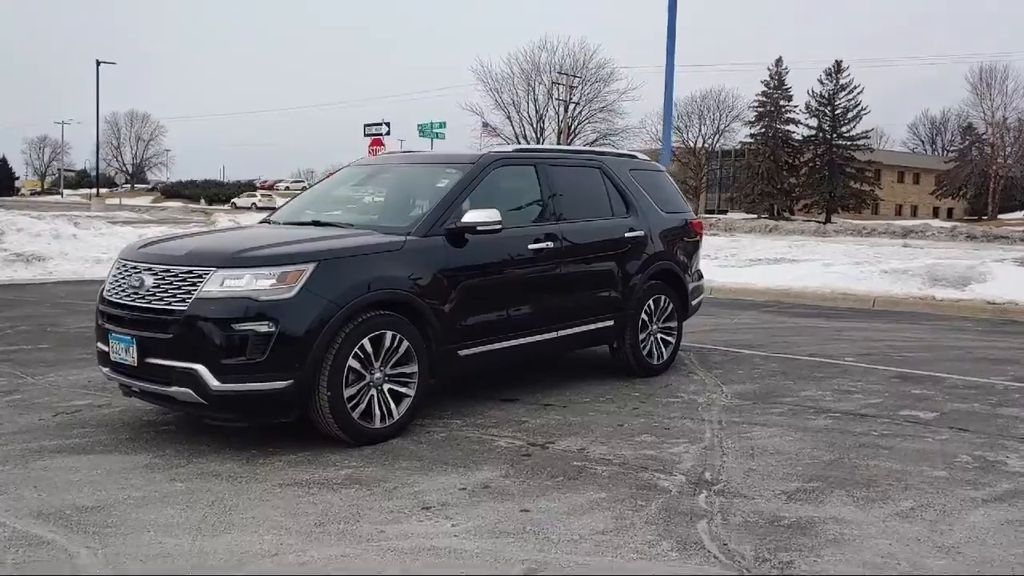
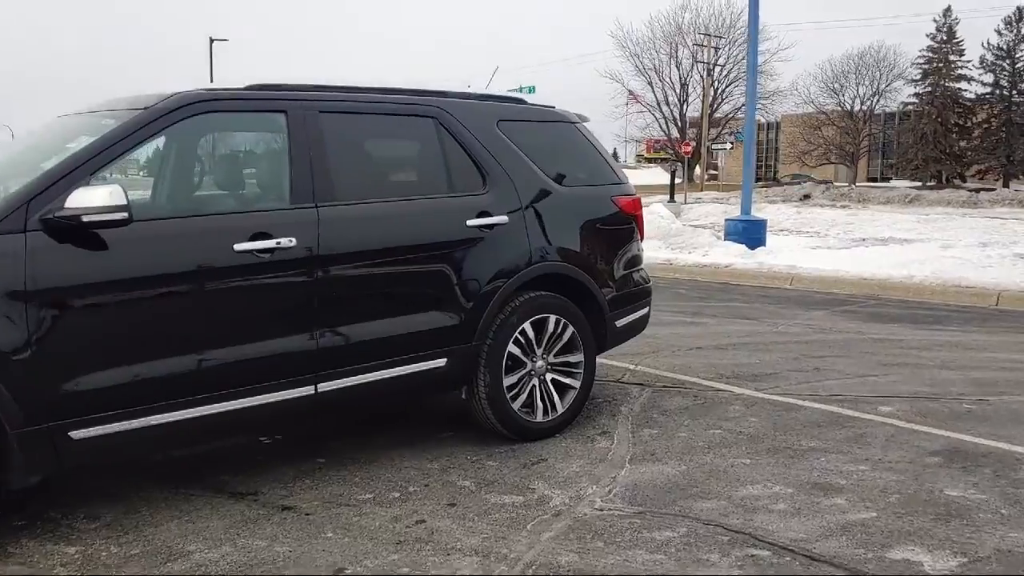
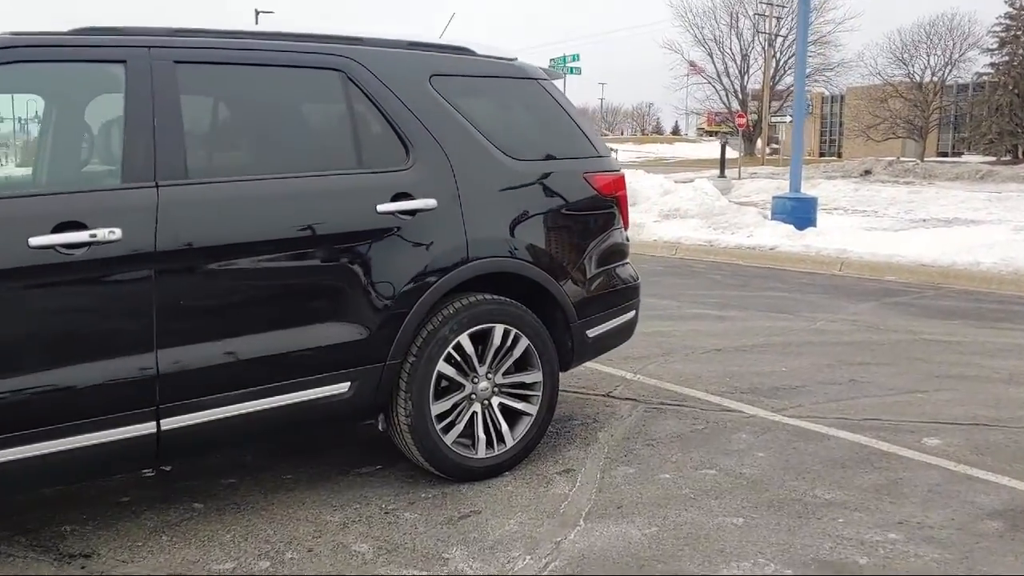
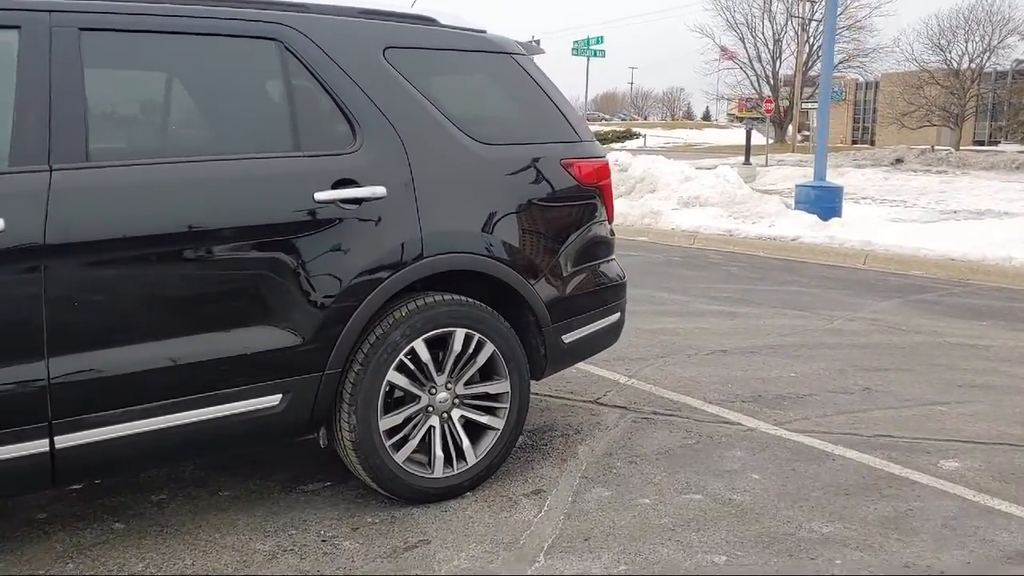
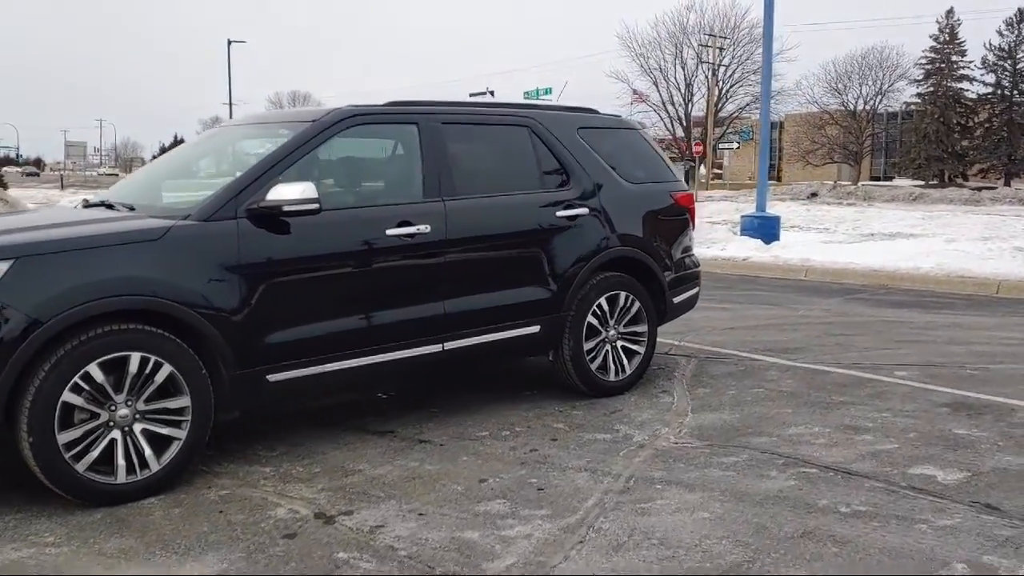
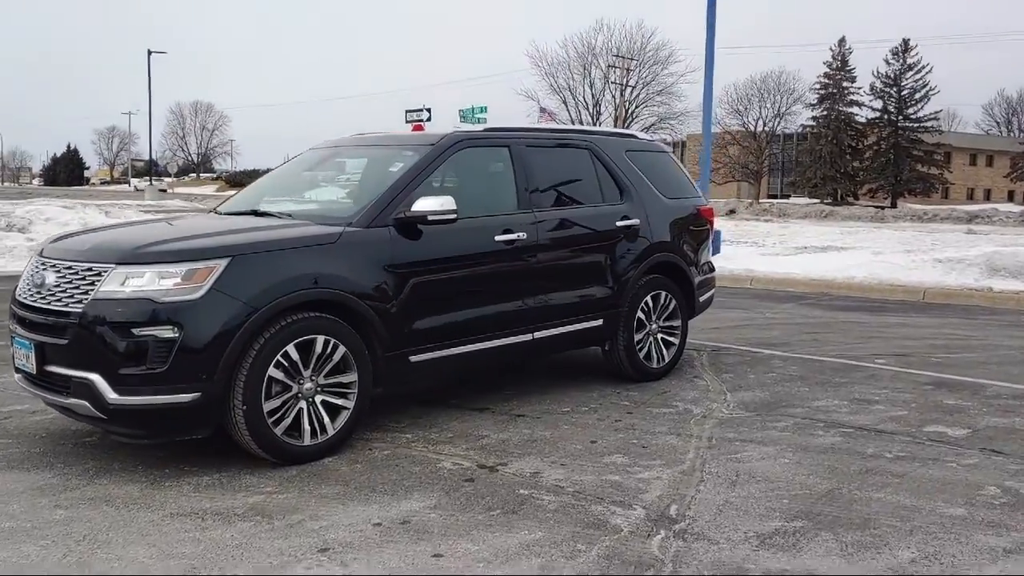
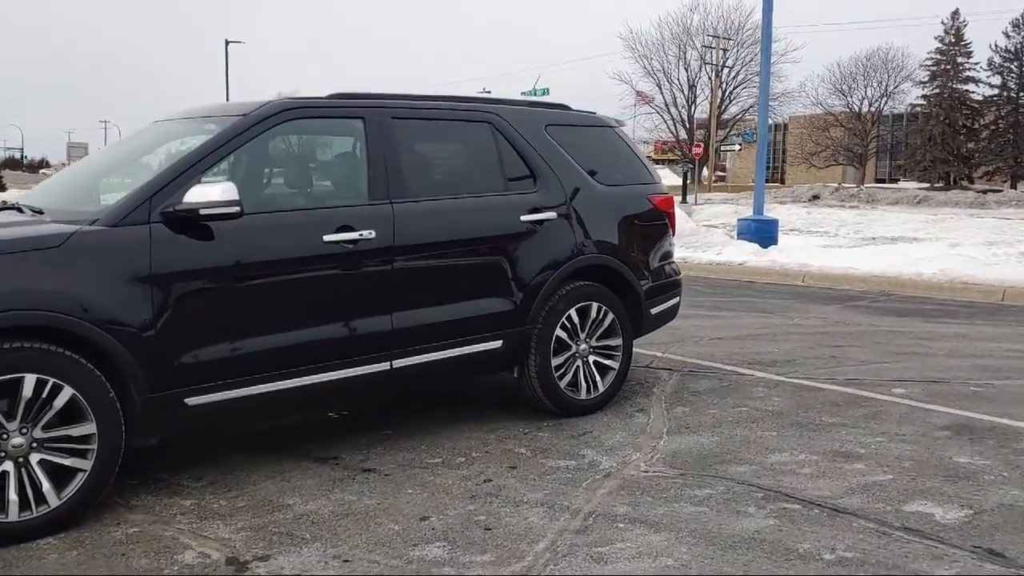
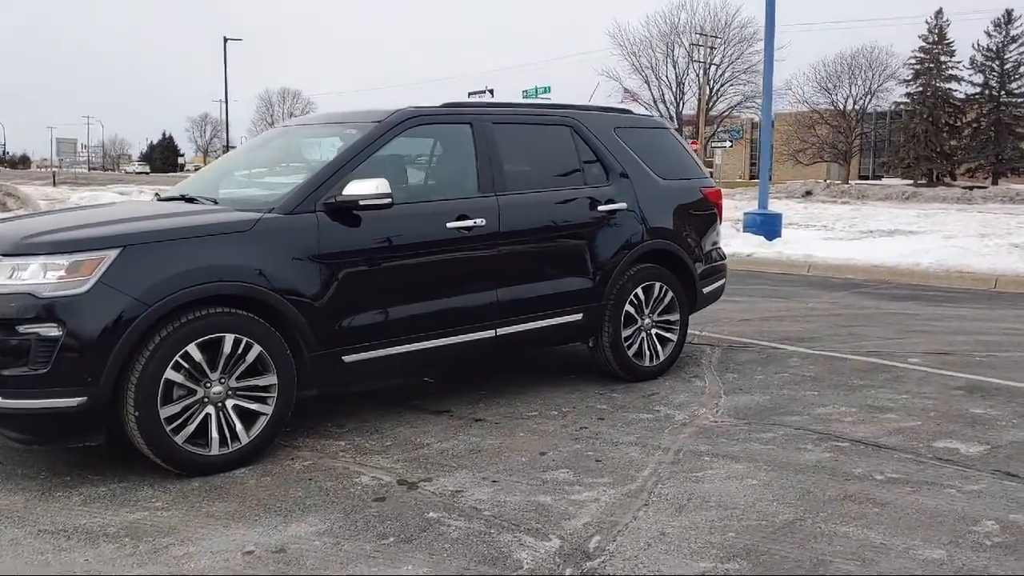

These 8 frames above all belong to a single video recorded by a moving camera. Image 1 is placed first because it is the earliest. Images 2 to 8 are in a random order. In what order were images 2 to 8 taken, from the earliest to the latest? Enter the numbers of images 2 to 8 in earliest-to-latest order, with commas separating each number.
6, 8, 5, 7, 2, 3, 4
